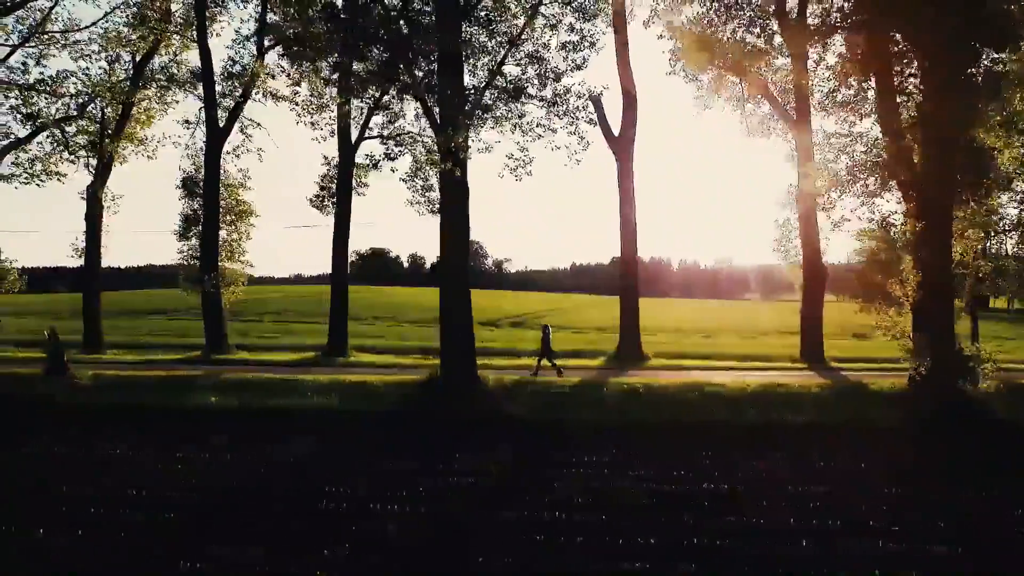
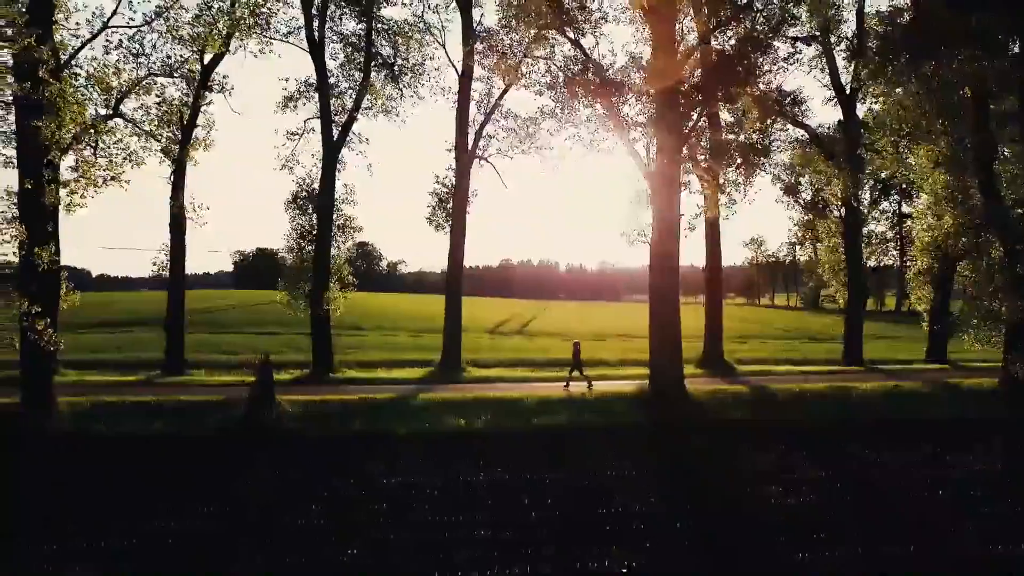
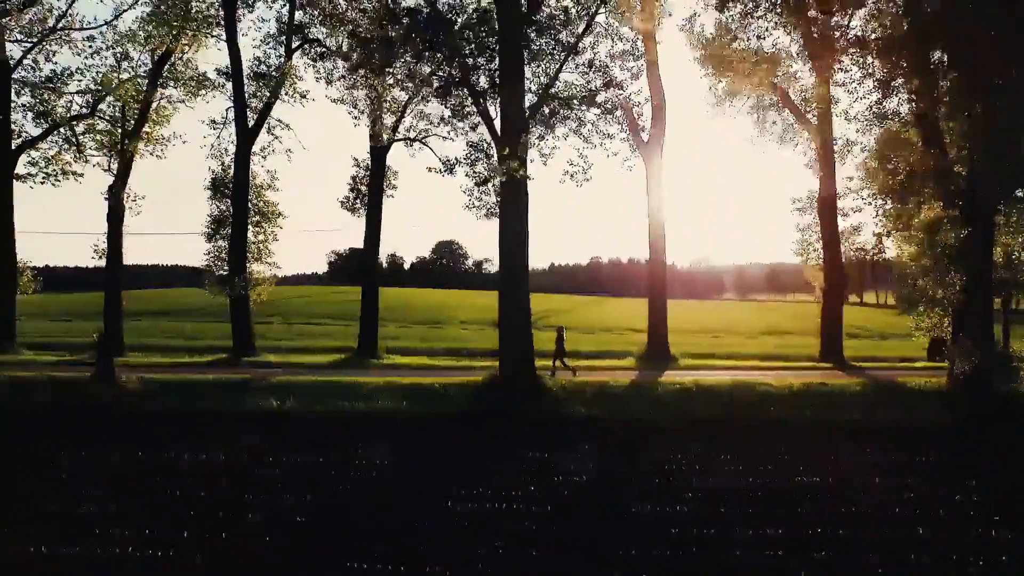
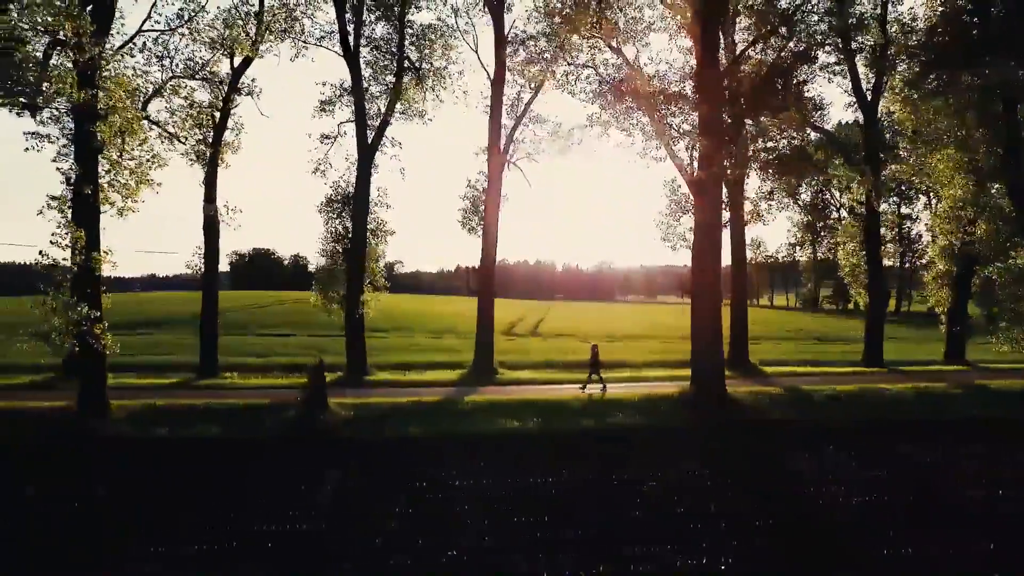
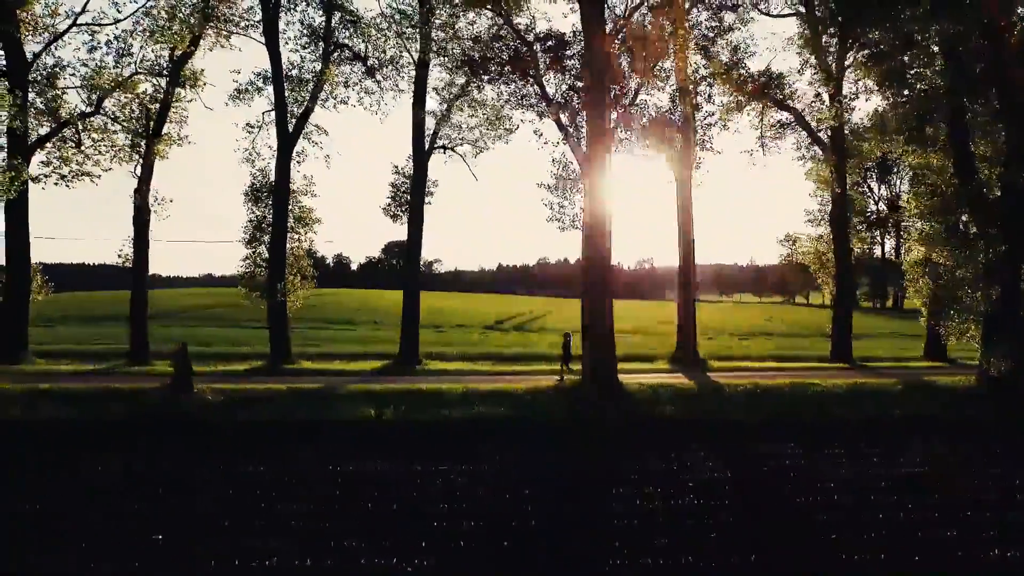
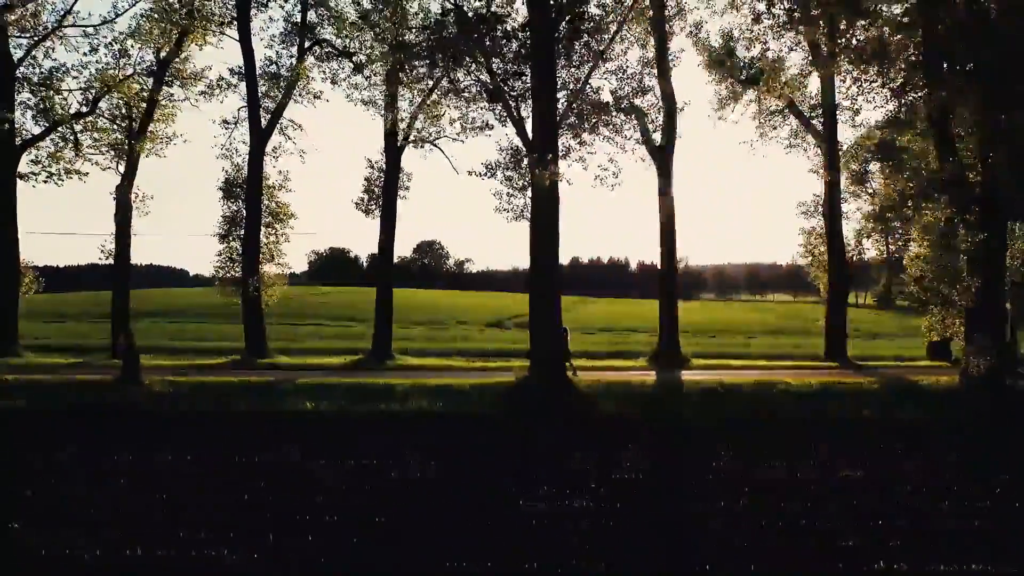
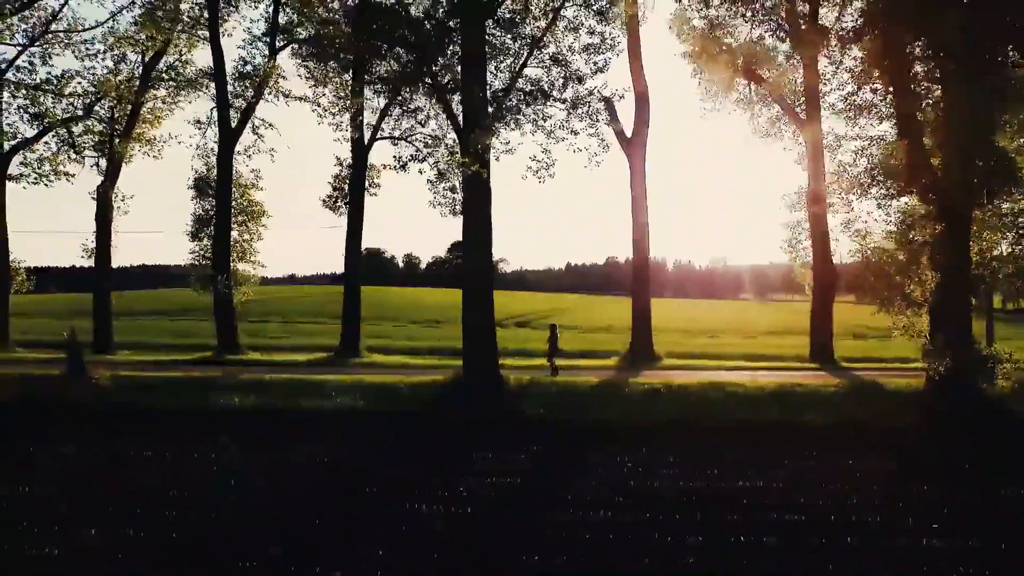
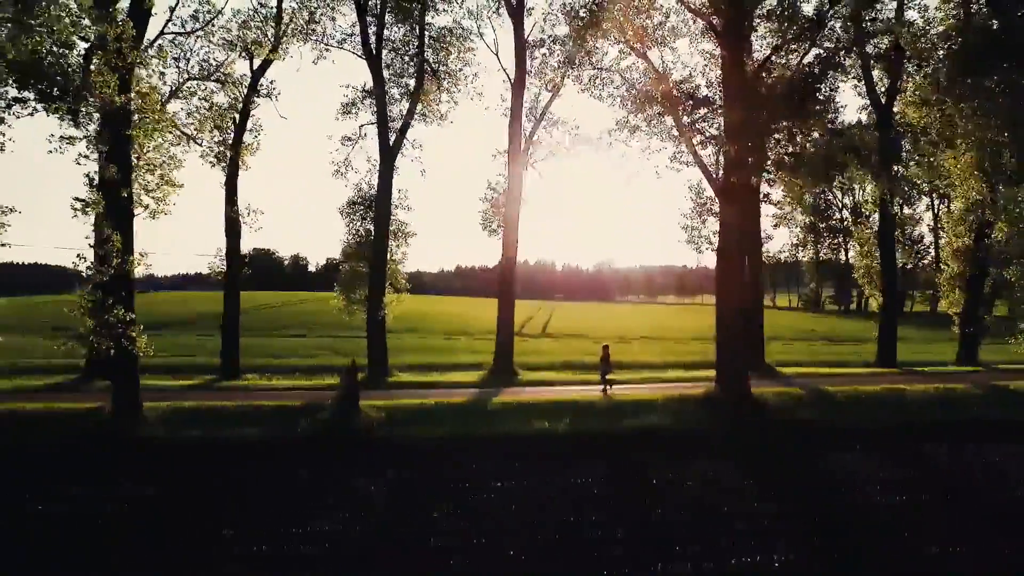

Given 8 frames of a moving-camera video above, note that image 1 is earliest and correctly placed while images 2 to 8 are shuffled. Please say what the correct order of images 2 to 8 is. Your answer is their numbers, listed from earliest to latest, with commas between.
7, 3, 6, 5, 2, 4, 8
